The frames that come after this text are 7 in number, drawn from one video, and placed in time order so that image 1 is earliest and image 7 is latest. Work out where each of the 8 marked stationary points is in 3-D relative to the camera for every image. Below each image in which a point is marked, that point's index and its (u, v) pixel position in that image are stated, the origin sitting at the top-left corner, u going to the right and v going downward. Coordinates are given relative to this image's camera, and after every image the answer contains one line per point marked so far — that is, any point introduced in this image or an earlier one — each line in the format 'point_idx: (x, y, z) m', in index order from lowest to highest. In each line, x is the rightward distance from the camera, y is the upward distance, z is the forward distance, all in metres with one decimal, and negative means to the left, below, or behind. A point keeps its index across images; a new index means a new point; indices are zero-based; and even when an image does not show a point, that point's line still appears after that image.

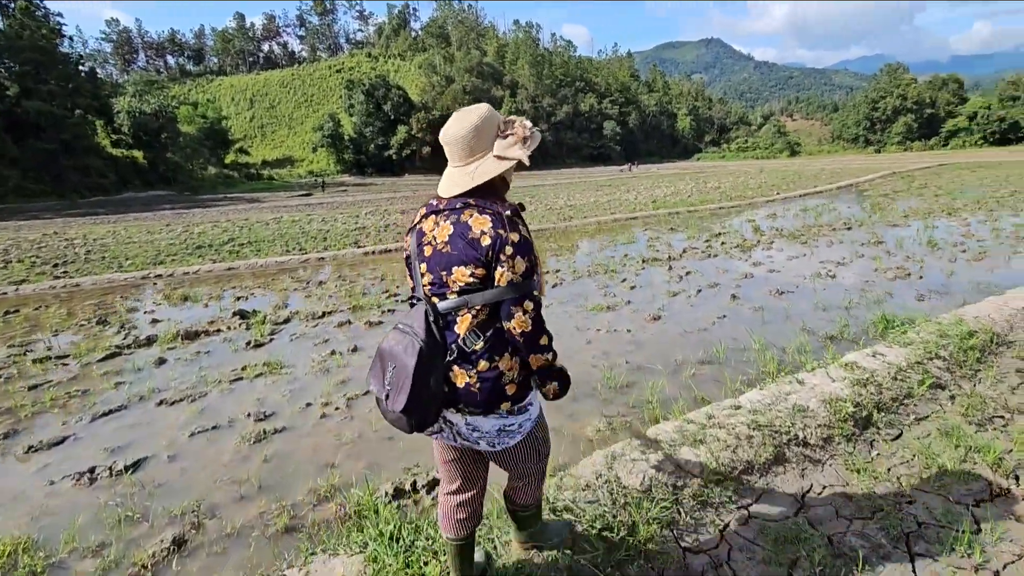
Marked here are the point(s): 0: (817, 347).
0: (+2.9, -0.6, +5.0) m
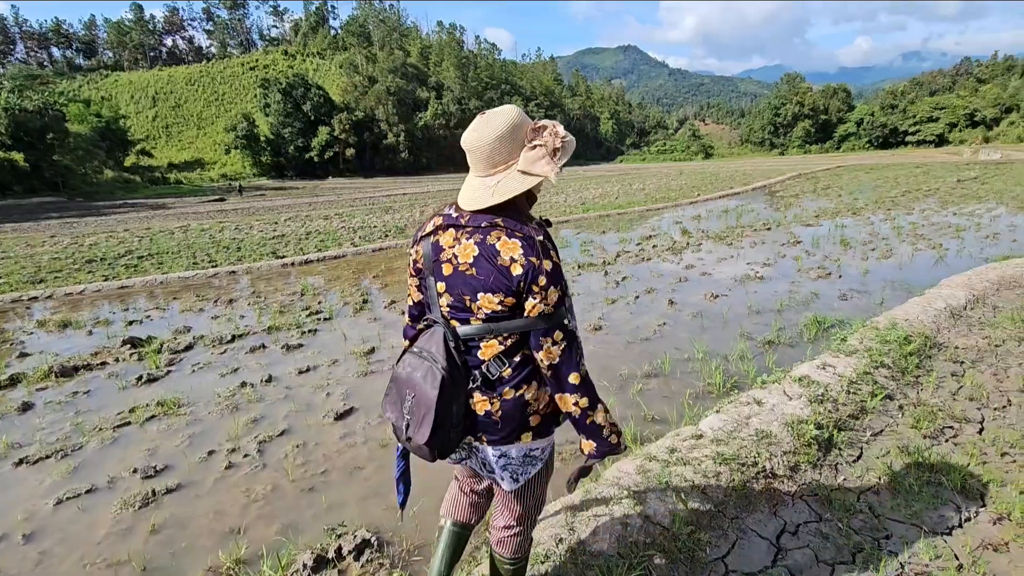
0: (+2.3, -0.6, +5.0) m
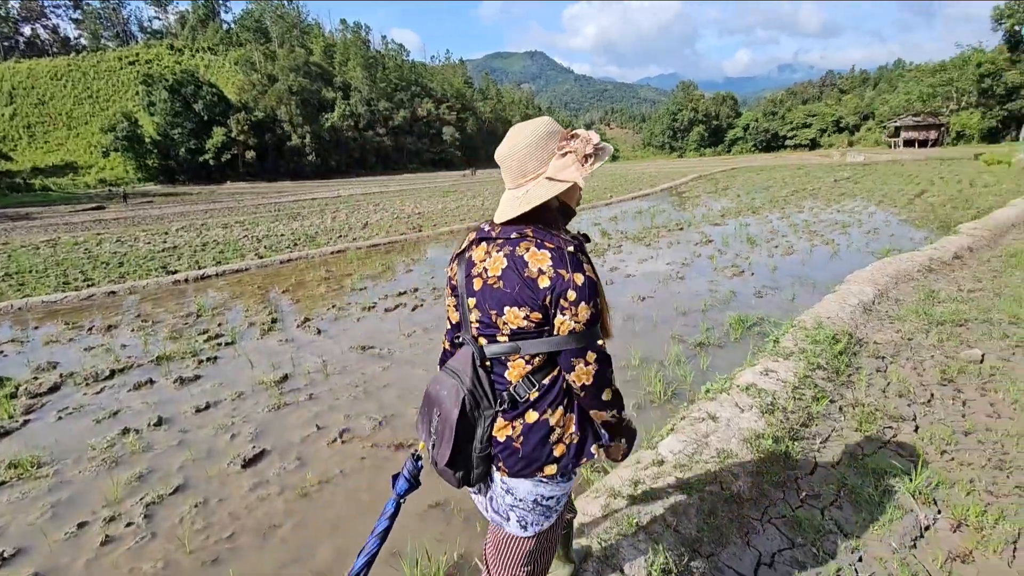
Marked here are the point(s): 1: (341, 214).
0: (+1.7, -0.7, +5.0) m
1: (-5.8, +2.5, +17.6) m
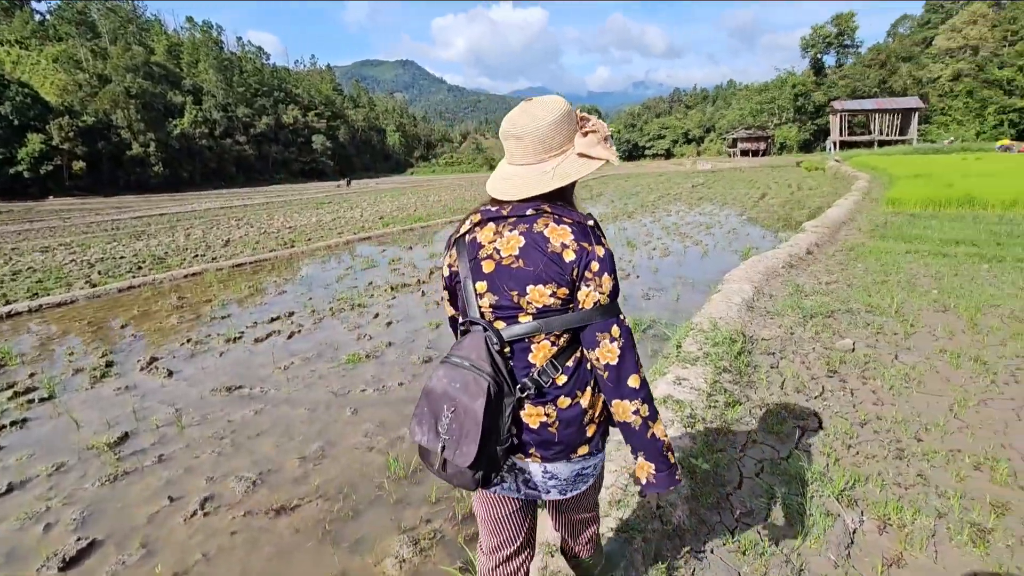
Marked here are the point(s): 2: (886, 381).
0: (+0.8, -0.7, +4.9) m
1: (-9.4, +1.7, +15.6) m
2: (+2.5, -0.6, +3.5) m
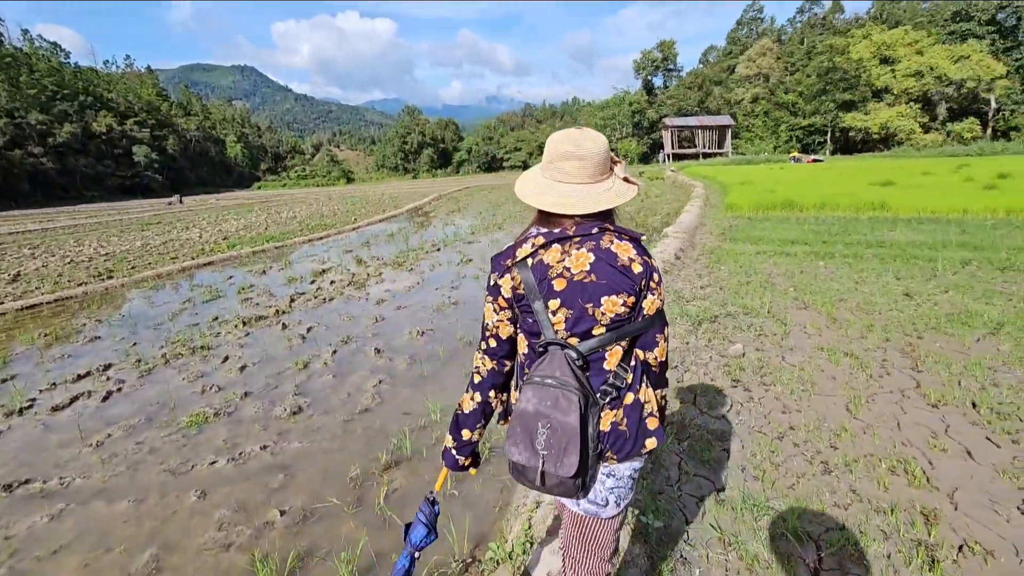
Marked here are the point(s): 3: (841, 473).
0: (-0.2, -0.9, +4.4) m
1: (-12.8, +0.6, +12.3) m
2: (+1.9, -0.7, +3.5) m
3: (+1.6, -0.9, +2.6) m
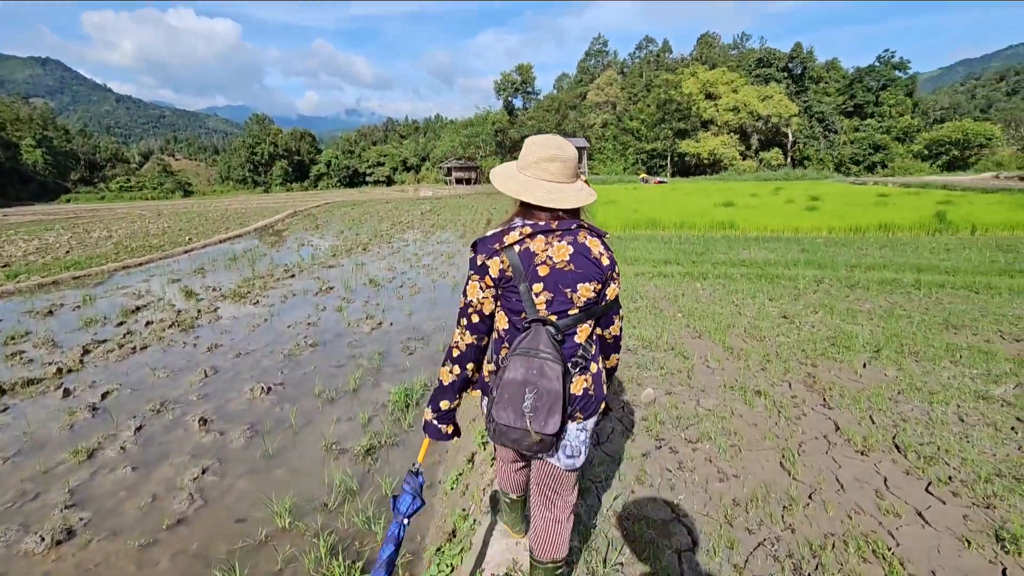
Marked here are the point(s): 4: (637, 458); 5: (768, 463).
0: (-1.0, -1.3, +3.4) m
1: (-15.3, -0.5, +8.0) m
2: (+1.2, -0.9, +3.1) m
3: (+1.2, -1.1, +2.1) m
4: (+0.7, -0.9, +3.0) m
5: (+1.4, -1.0, +2.9) m
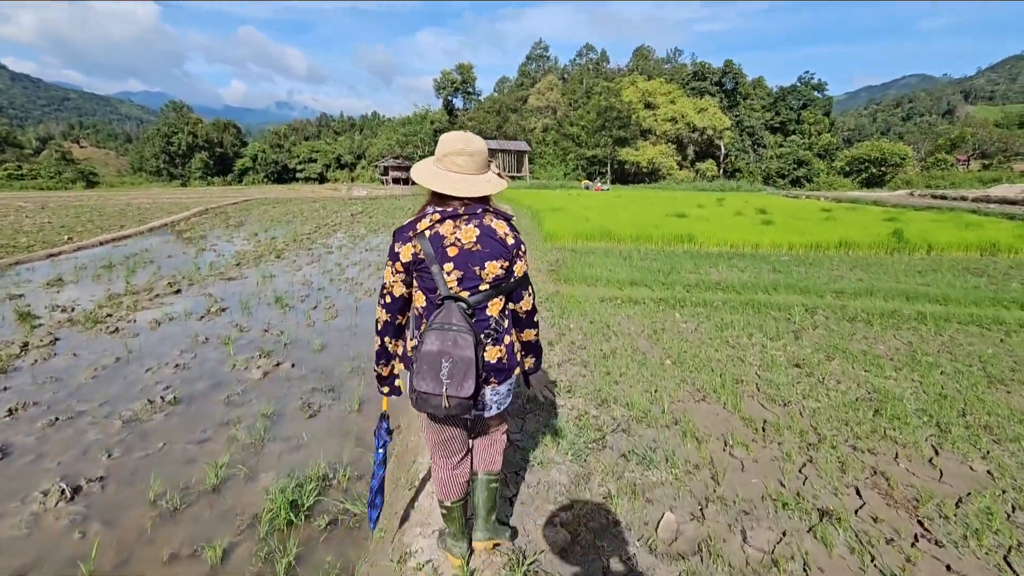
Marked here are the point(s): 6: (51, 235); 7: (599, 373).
0: (-1.2, -1.6, +1.9) m
1: (-15.9, -0.6, +4.7) m
2: (+1.0, -1.2, +1.8) m
3: (+1.1, -1.4, +0.8) m
4: (+0.6, -1.3, +1.6) m
5: (+1.2, -1.3, +1.6) m
6: (-15.6, +1.9, +17.6) m
7: (+0.7, -0.7, +4.2) m
